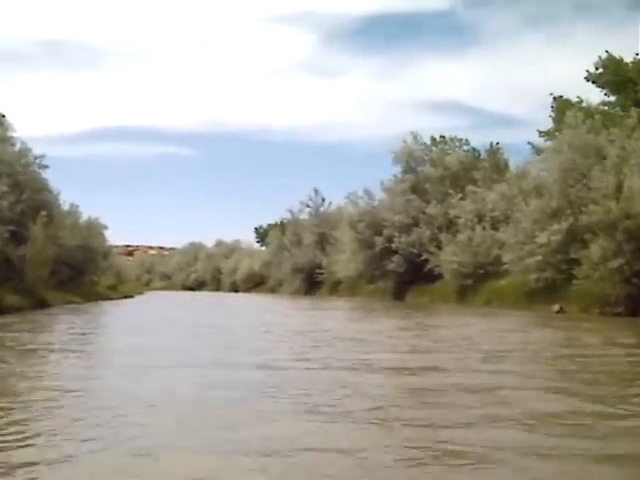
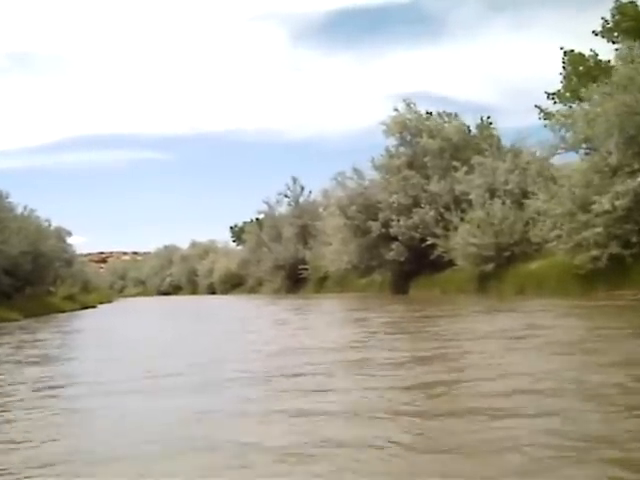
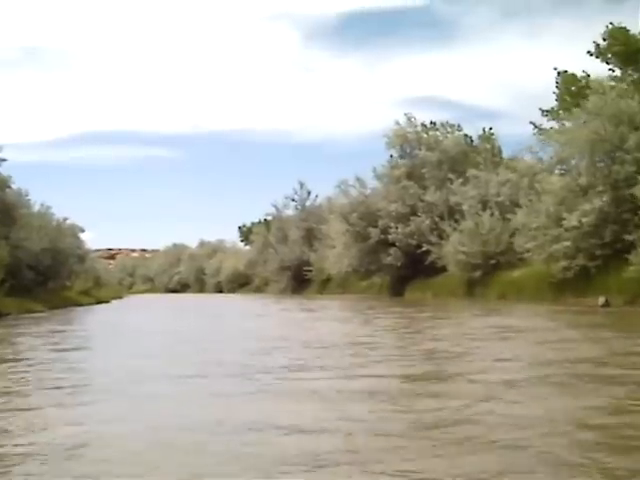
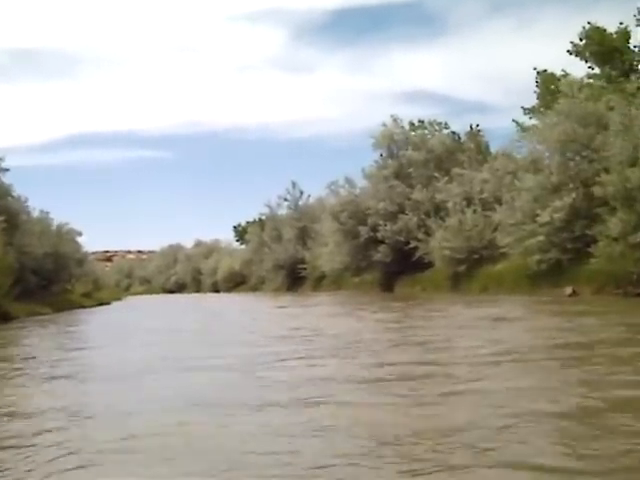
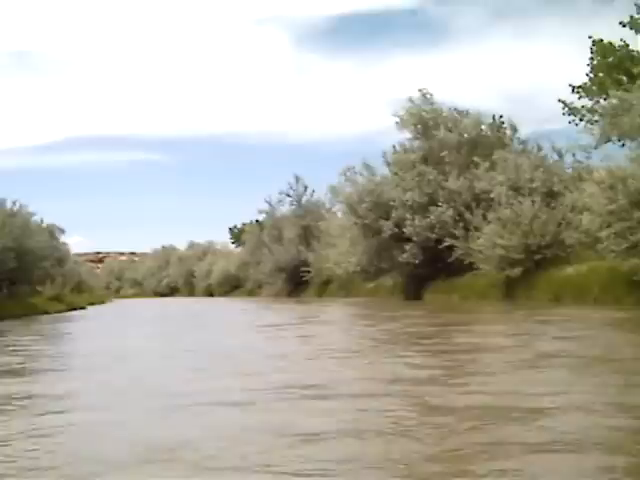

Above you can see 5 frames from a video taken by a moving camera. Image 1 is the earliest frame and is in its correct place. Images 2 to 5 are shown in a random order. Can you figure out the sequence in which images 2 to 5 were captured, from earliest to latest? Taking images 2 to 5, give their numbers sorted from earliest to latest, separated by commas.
4, 3, 2, 5
